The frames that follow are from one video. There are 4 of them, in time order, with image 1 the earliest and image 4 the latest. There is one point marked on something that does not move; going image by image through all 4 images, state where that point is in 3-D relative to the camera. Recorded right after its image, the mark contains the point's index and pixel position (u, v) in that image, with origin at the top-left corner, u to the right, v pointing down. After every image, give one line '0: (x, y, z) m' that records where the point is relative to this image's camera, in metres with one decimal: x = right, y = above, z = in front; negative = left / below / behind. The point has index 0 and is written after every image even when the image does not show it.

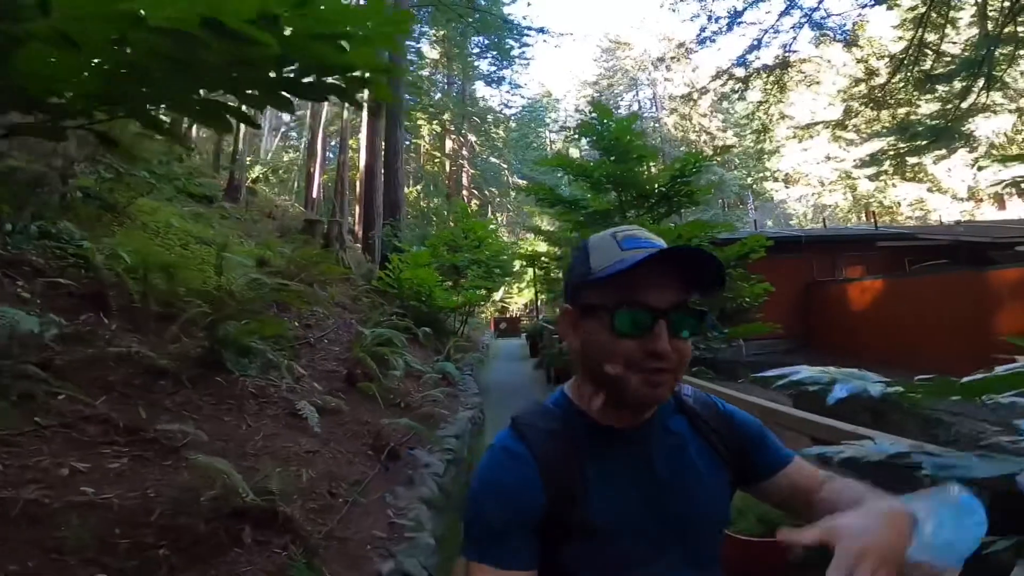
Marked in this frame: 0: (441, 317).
0: (-1.0, -0.4, +9.3) m
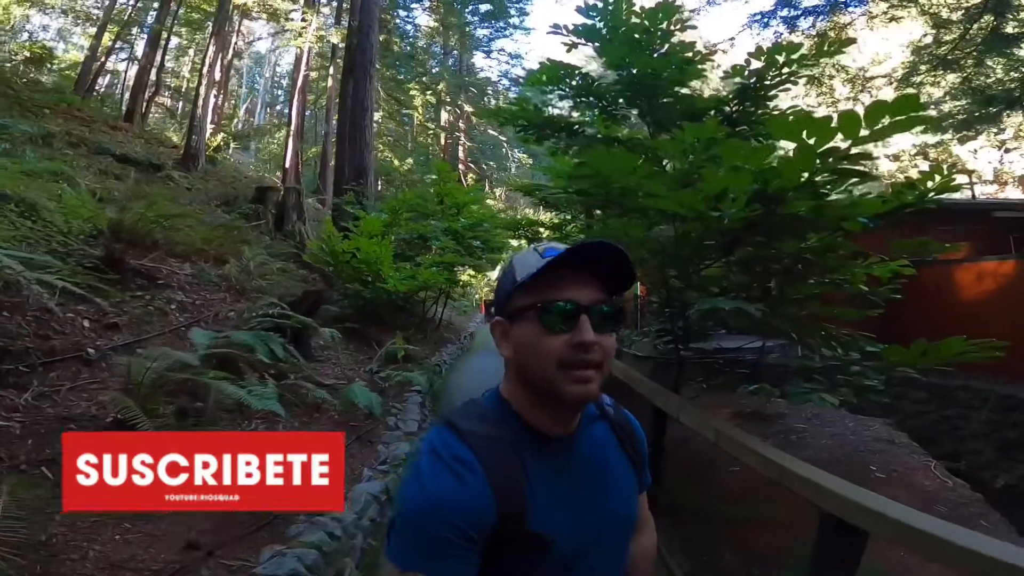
0: (-1.2, -0.2, +7.1) m
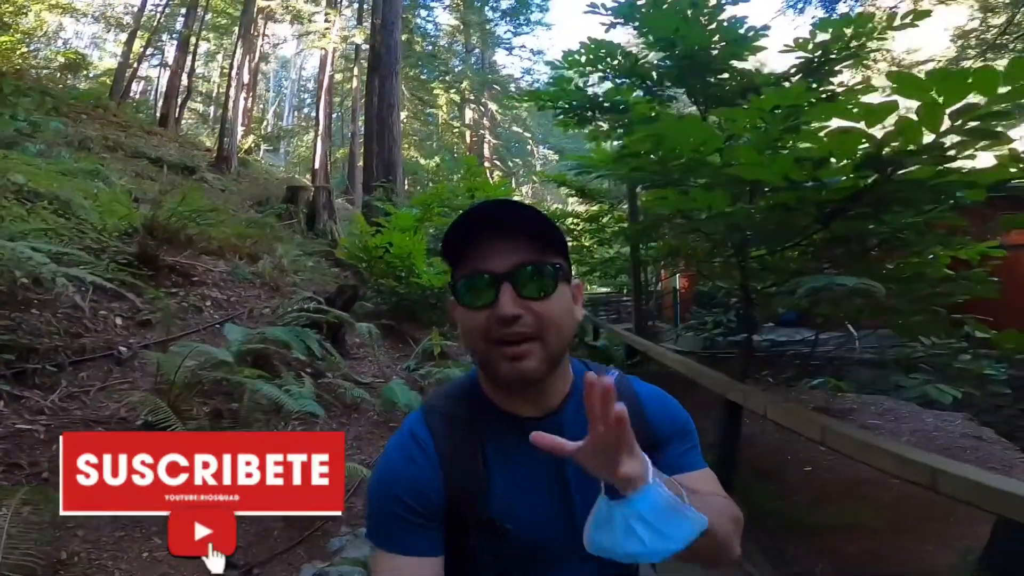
0: (-0.8, -0.2, +7.0) m
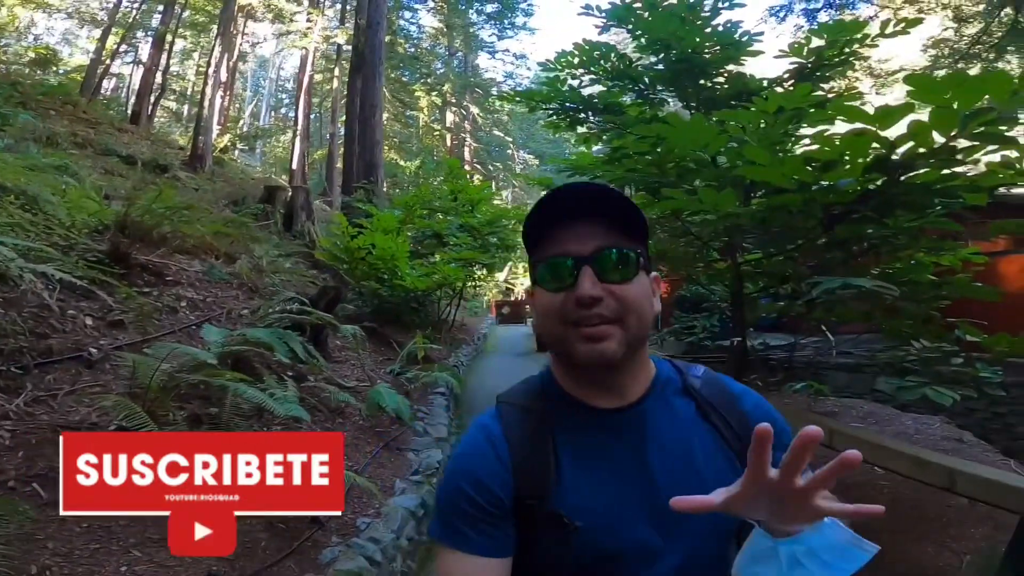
0: (-1.0, -0.2, +6.8) m
